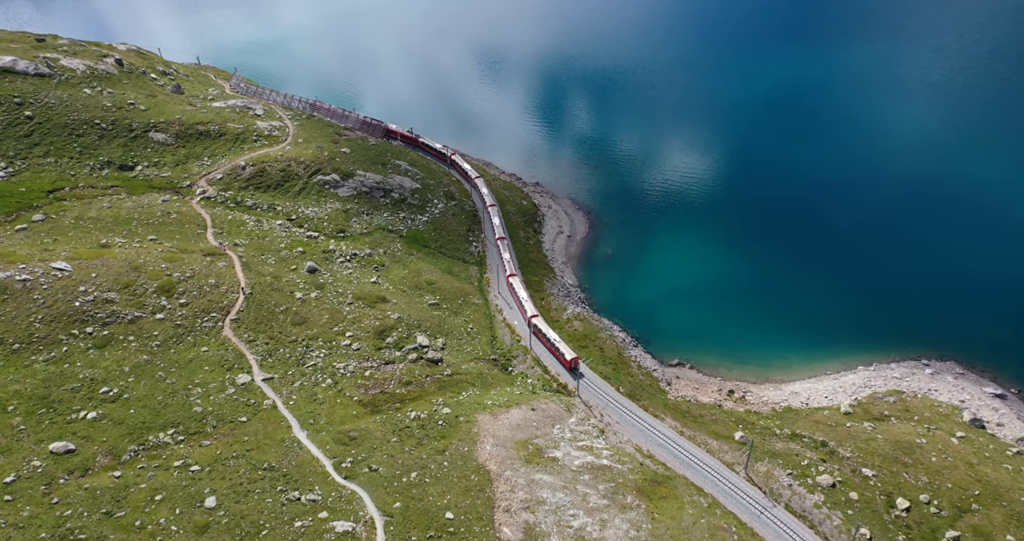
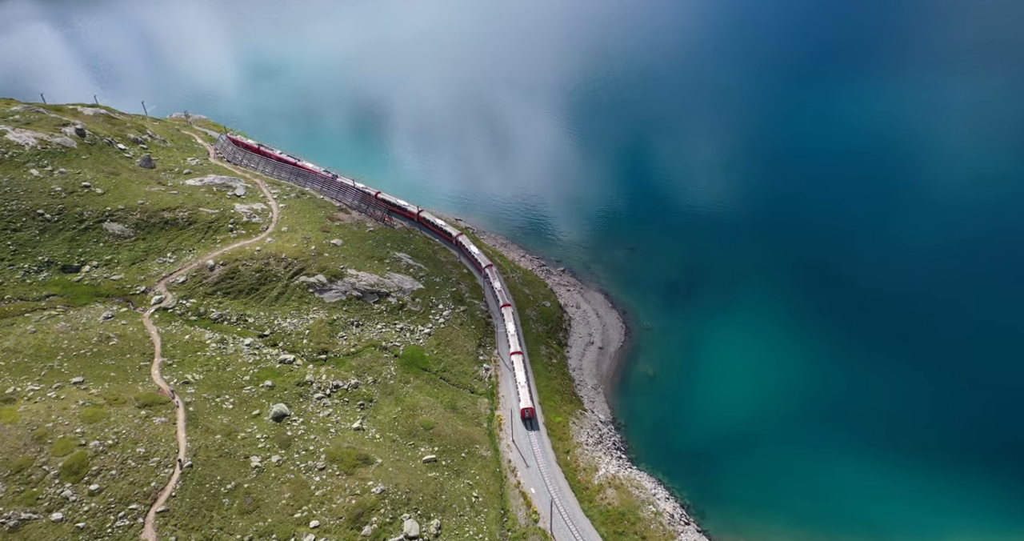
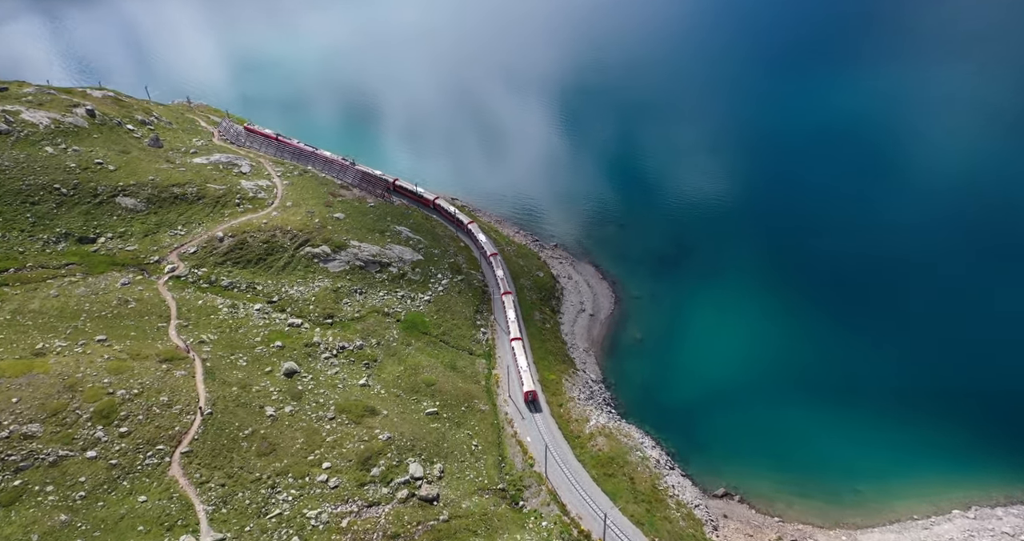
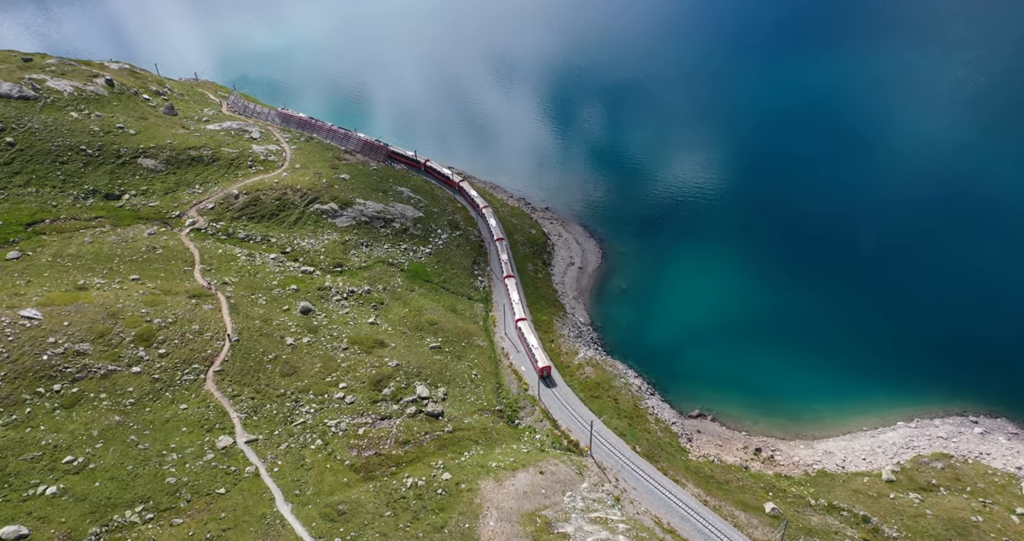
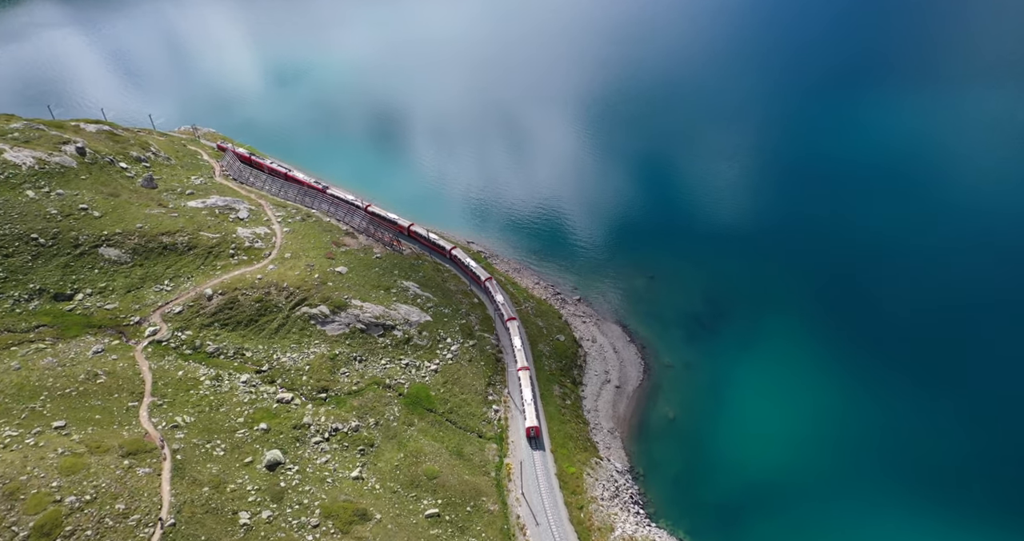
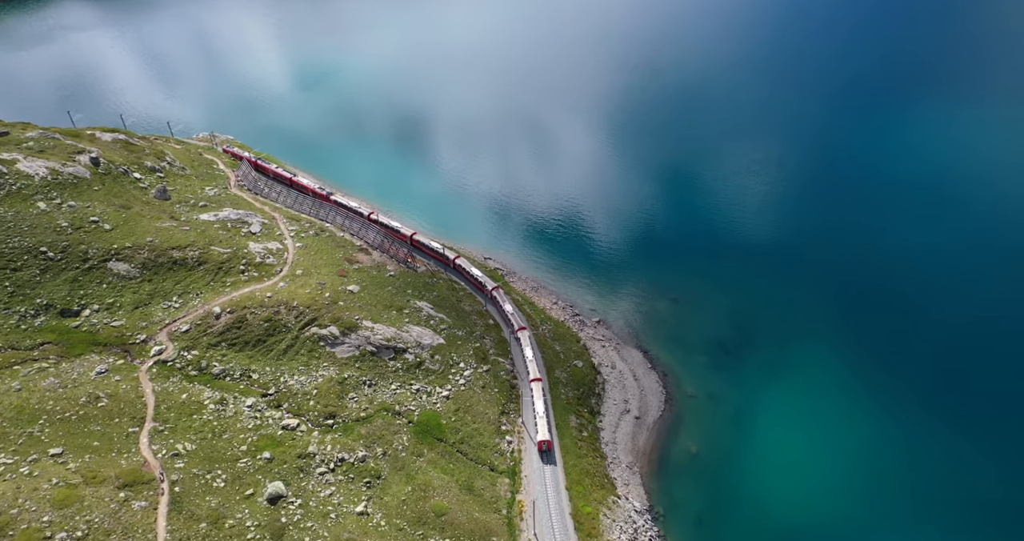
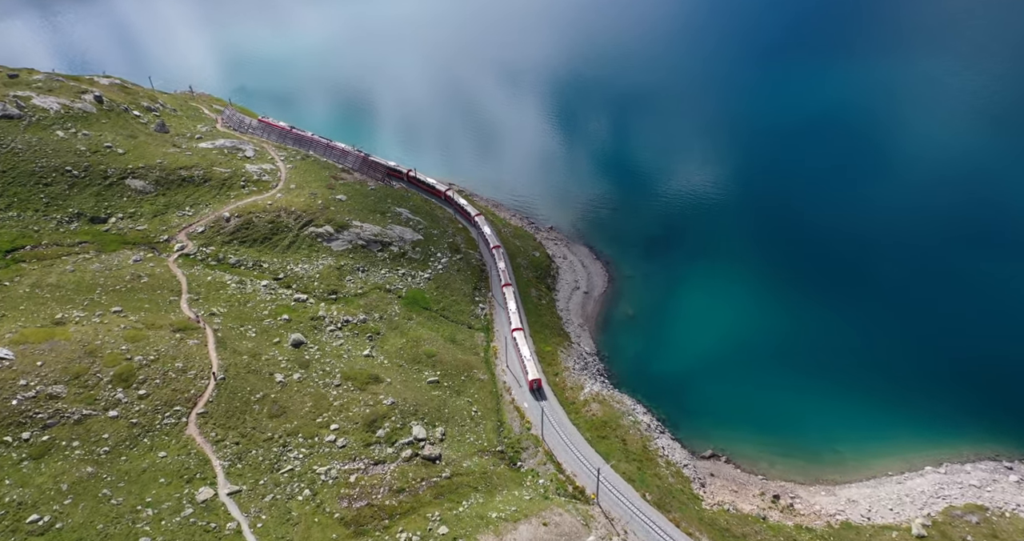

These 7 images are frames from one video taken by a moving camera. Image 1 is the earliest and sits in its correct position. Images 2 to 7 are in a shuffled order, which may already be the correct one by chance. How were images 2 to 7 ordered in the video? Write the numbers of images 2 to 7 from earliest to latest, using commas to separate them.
4, 7, 3, 2, 5, 6
